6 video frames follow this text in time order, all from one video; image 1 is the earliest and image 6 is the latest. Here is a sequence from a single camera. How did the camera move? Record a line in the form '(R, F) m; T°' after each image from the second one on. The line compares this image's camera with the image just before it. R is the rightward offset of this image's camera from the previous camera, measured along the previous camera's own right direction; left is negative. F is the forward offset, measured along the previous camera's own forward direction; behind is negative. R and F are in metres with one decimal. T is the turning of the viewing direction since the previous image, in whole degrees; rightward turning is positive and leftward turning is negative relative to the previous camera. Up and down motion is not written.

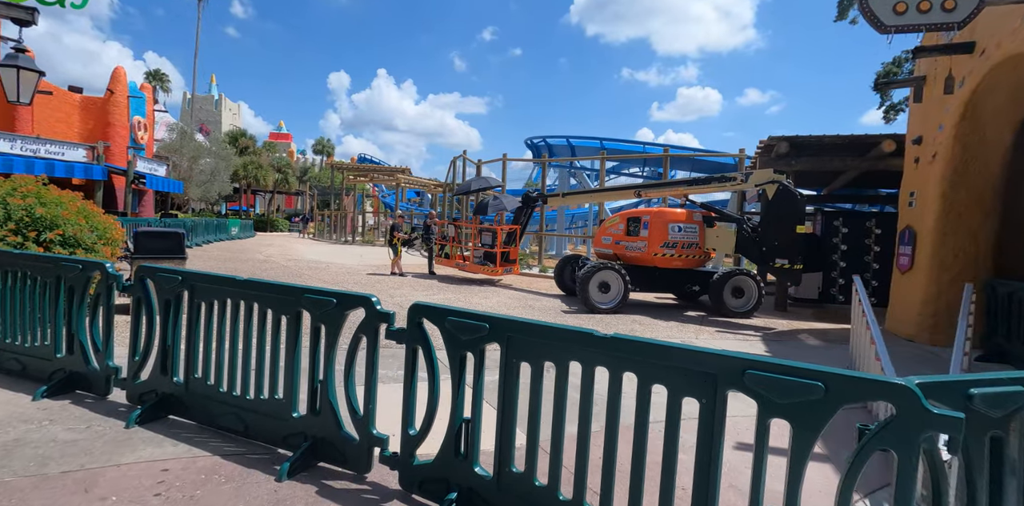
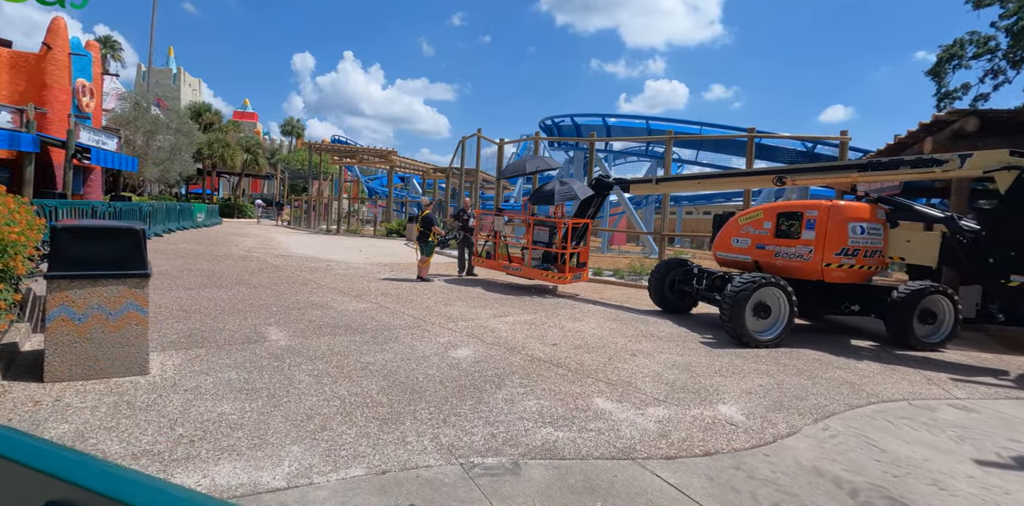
(-2.0, +2.9) m; +4°
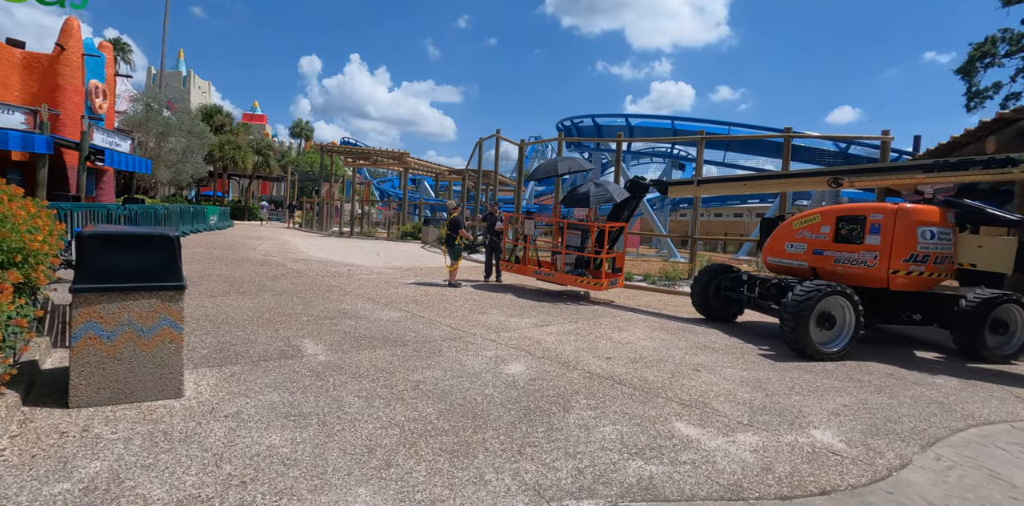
(-0.5, +0.4) m; -1°
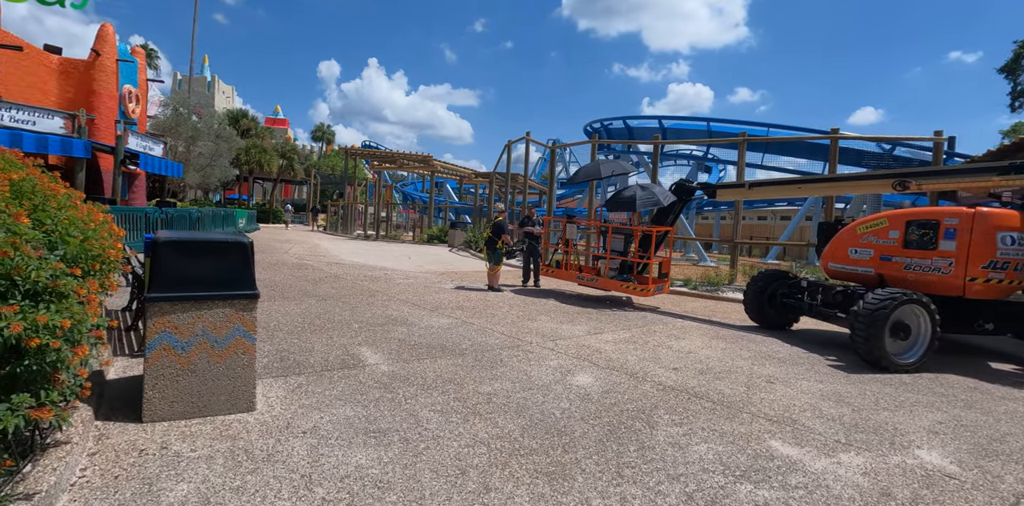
(-0.5, +0.2) m; -2°
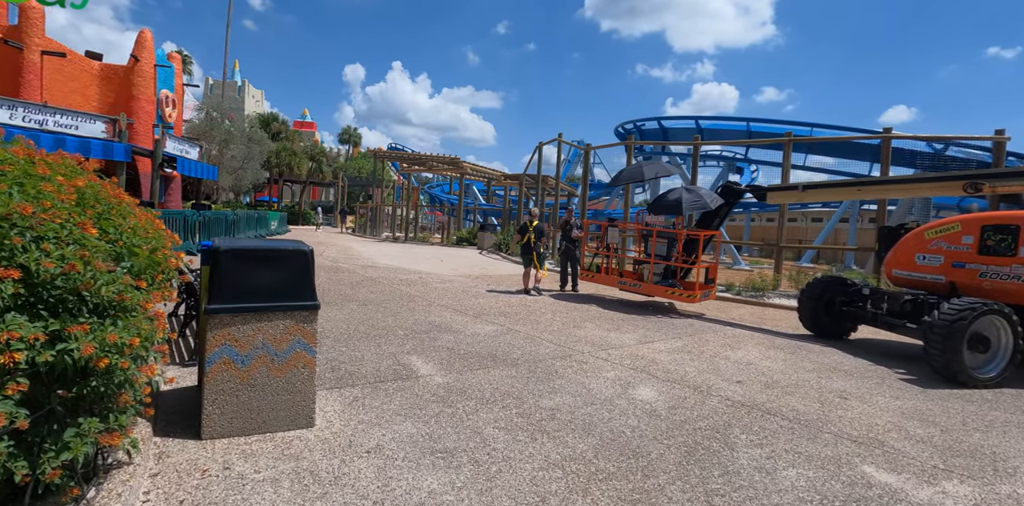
(-0.3, +0.2) m; -2°
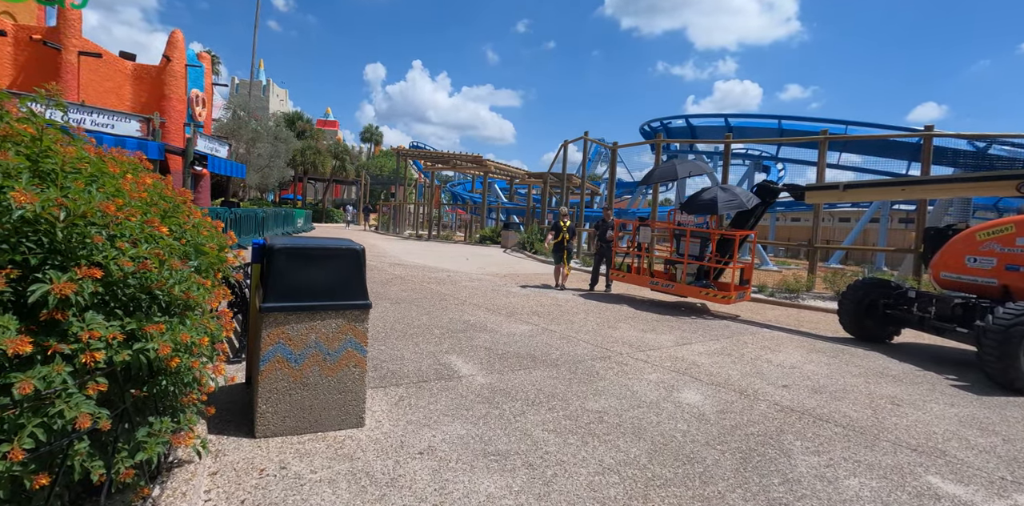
(-0.2, 0.0) m; -2°
